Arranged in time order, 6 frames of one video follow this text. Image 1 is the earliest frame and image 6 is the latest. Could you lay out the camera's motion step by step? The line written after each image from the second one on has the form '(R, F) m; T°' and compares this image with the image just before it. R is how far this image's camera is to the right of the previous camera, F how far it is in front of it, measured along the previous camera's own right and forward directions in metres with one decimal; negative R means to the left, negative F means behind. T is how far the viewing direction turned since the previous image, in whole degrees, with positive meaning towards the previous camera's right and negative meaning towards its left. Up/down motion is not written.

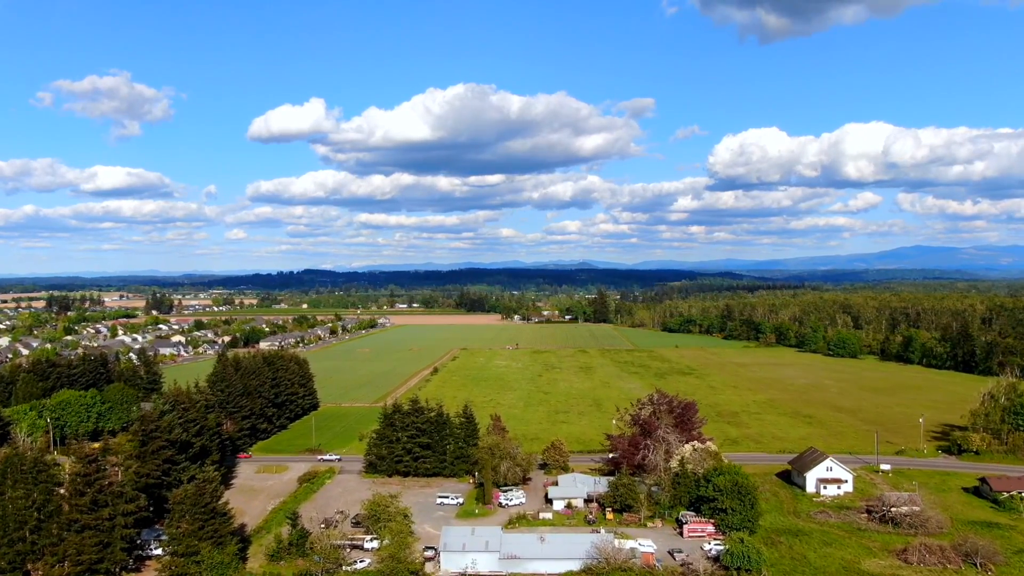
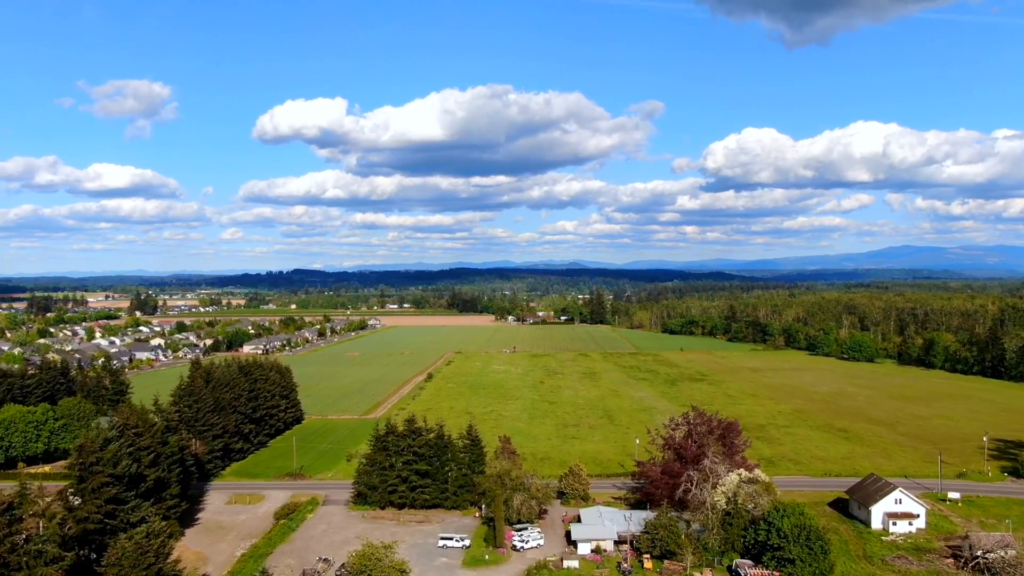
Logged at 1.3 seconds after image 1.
(-1.2, +5.5) m; +1°
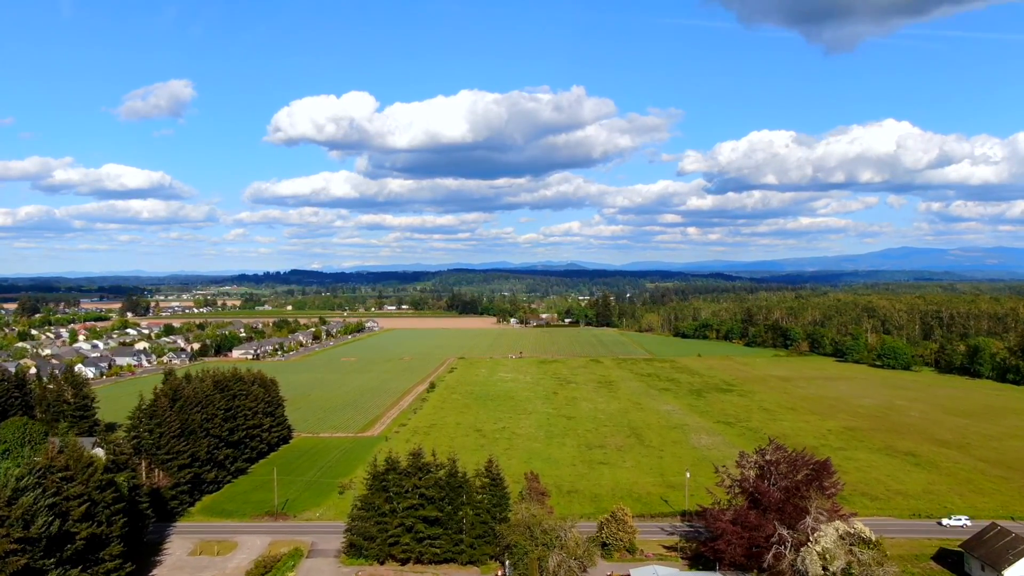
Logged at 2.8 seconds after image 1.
(-1.4, +6.6) m; 0°
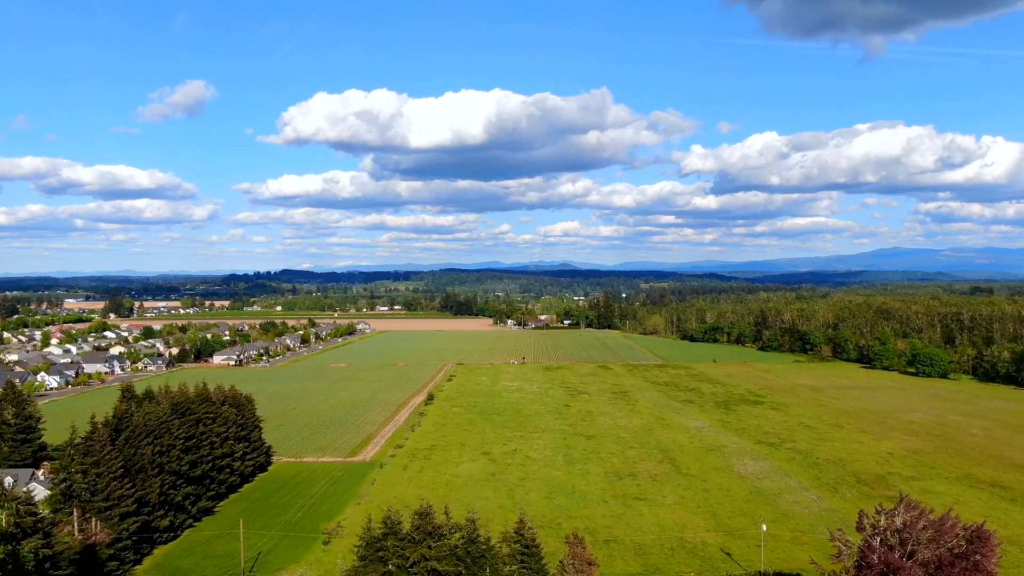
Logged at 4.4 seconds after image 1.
(-1.6, +6.9) m; +1°
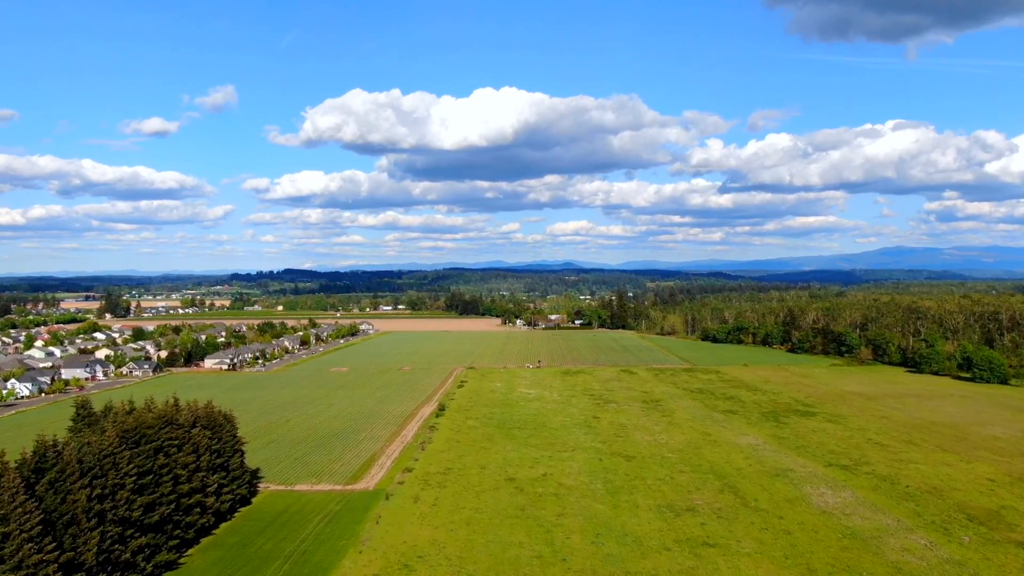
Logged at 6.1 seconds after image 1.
(-1.7, +7.1) m; 0°
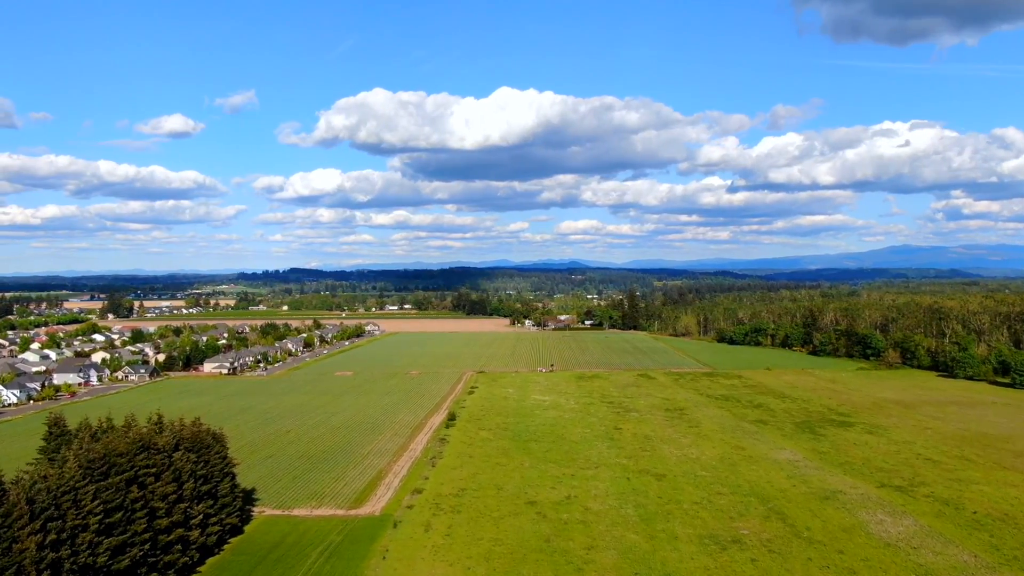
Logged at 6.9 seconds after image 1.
(-0.9, +3.8) m; 0°
